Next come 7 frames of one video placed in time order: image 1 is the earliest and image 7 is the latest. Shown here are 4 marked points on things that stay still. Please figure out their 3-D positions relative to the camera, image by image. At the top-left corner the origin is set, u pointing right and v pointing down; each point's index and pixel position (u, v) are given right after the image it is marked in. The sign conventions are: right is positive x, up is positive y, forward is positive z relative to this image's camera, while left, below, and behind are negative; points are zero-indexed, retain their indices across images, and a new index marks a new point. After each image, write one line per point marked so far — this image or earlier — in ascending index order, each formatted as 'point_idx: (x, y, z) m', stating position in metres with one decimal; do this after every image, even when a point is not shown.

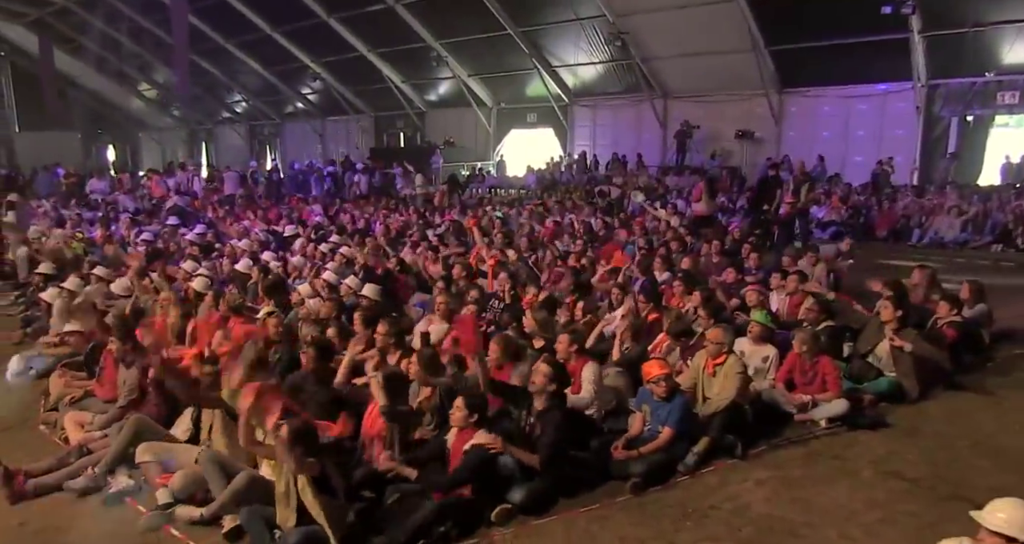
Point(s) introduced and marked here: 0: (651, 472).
0: (+0.9, -1.3, +4.6) m
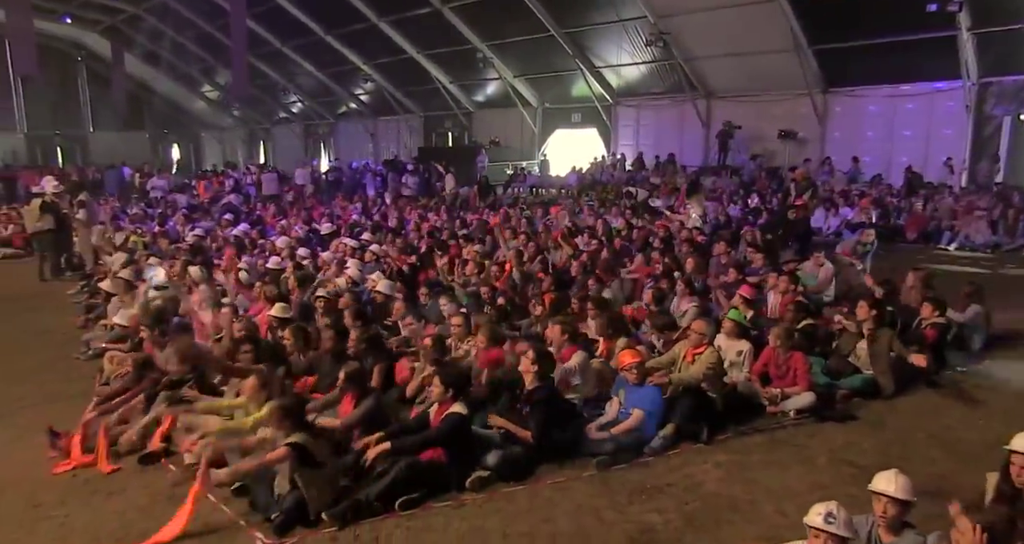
0: (+0.7, -1.3, +5.0) m
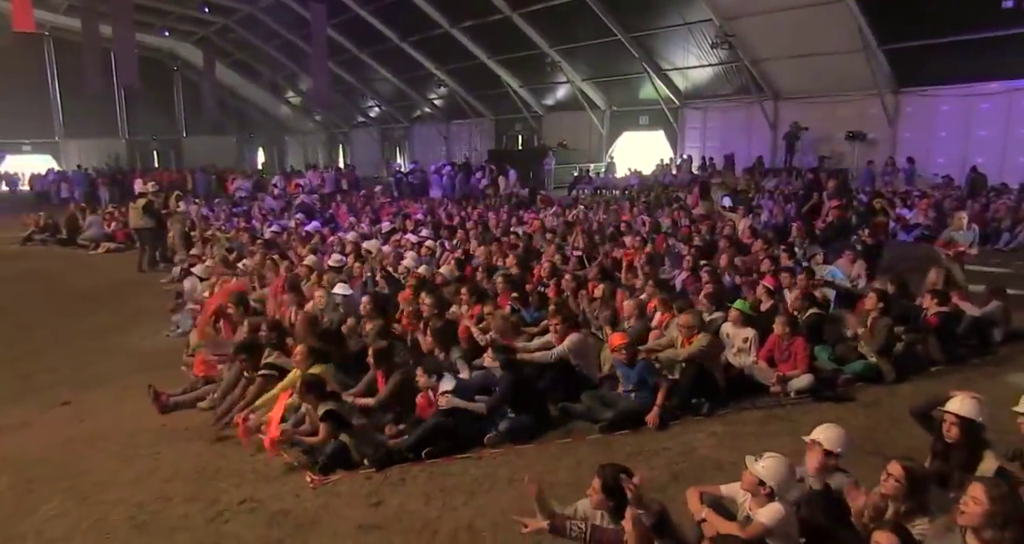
0: (+0.9, -1.2, +5.6) m
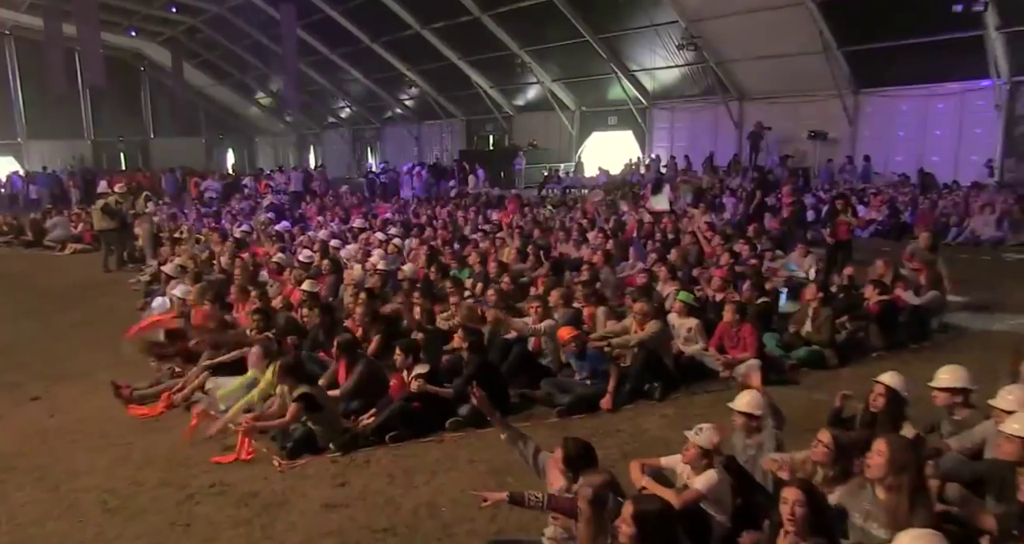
0: (+0.5, -1.1, +5.9) m
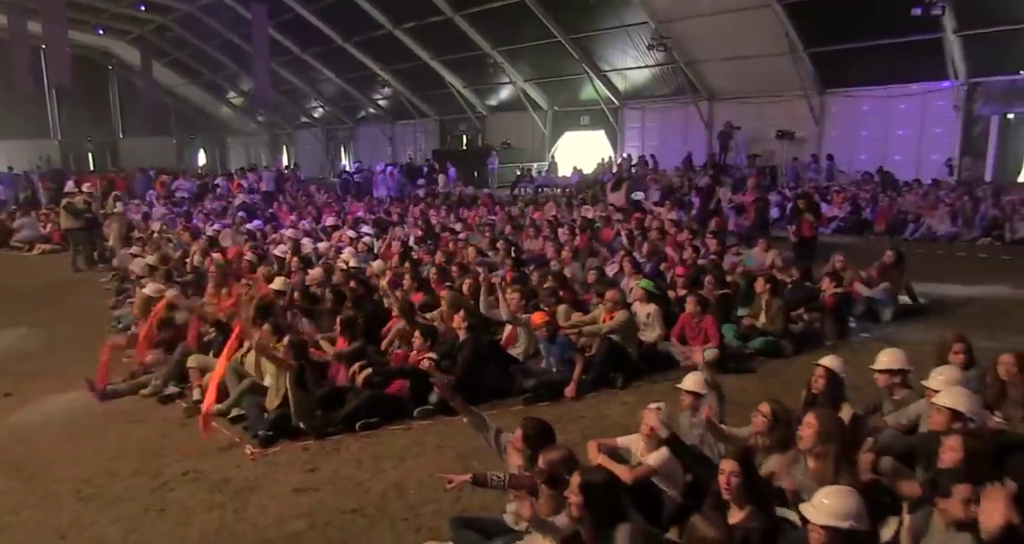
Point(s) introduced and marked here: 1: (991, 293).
0: (+0.2, -1.1, +6.1) m
1: (+7.0, -0.3, +10.0) m
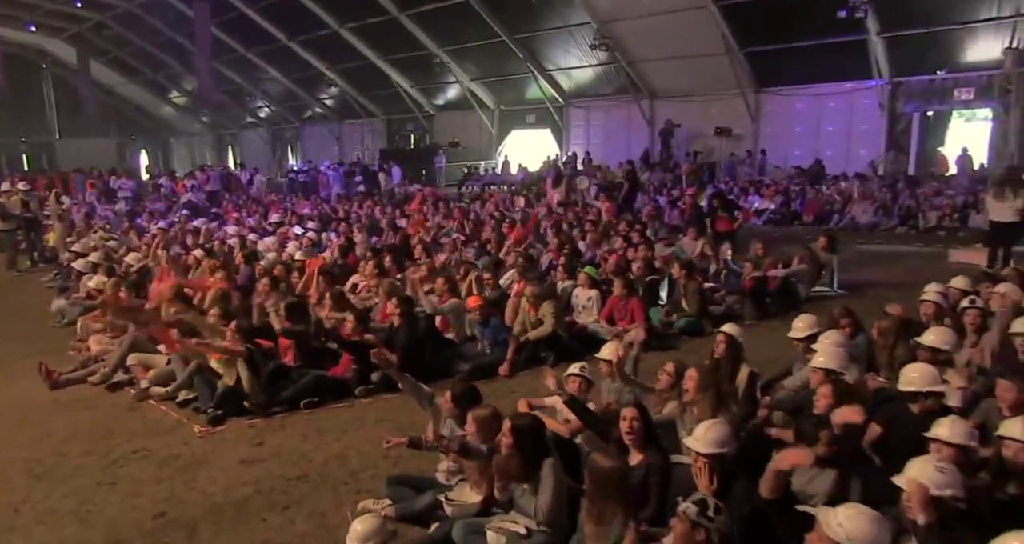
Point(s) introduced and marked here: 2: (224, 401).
0: (-0.3, -0.9, +6.6) m
1: (+6.1, -0.1, +10.9) m
2: (-2.4, -1.1, +5.6) m
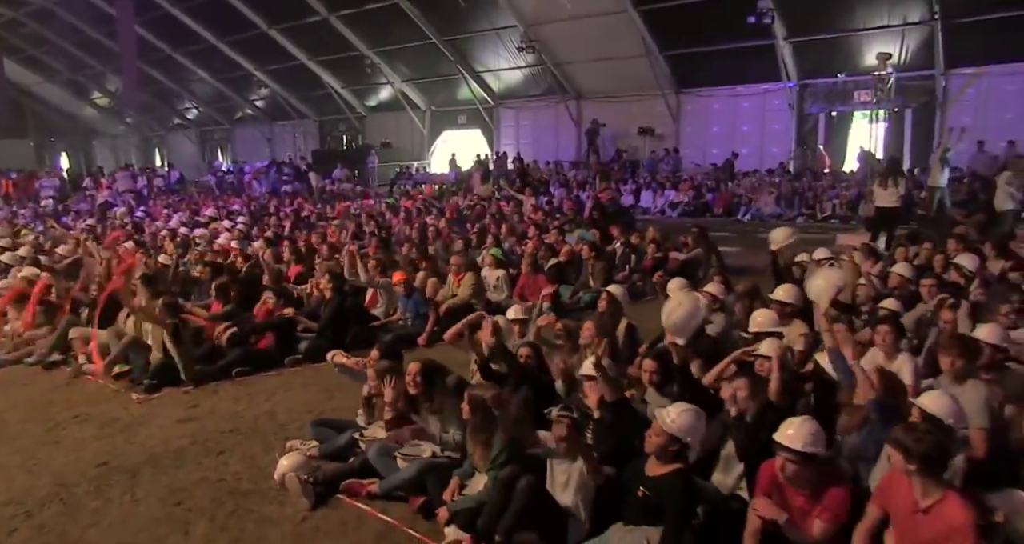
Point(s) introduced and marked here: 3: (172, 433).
0: (-1.2, -0.7, +7.2) m
1: (+4.8, +0.3, +12.0) m
2: (-3.1, -0.9, +6.1) m
3: (-2.5, -1.2, +5.1) m
